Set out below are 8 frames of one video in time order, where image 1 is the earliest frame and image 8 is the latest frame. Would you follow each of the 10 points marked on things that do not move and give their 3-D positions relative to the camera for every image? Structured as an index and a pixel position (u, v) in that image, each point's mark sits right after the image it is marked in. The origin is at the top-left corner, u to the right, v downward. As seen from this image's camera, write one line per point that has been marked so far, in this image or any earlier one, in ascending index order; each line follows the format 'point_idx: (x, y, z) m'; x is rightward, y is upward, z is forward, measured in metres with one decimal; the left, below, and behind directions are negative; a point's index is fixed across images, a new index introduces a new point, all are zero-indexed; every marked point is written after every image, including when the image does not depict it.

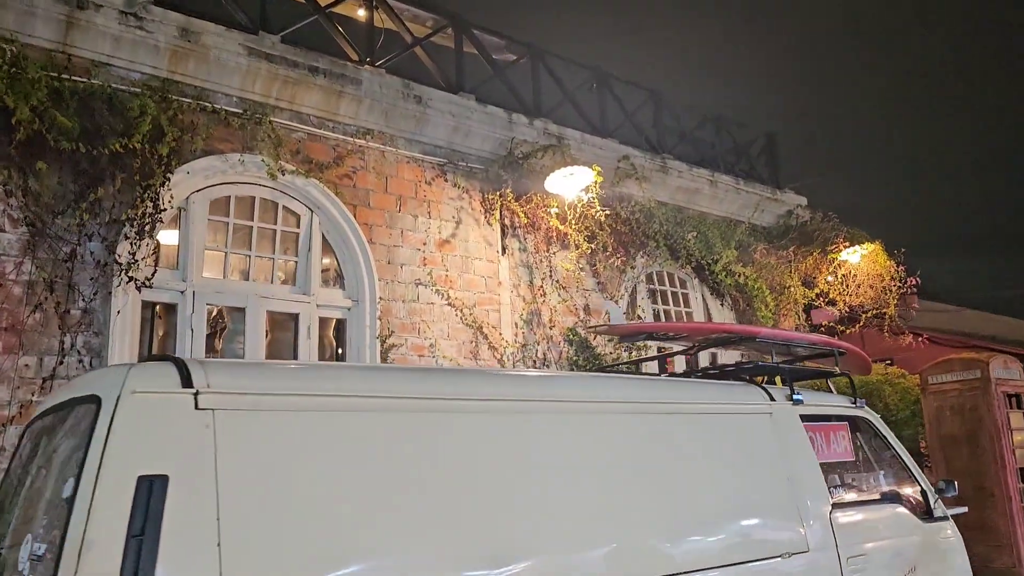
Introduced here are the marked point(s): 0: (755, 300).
0: (+2.8, -0.1, +9.9) m
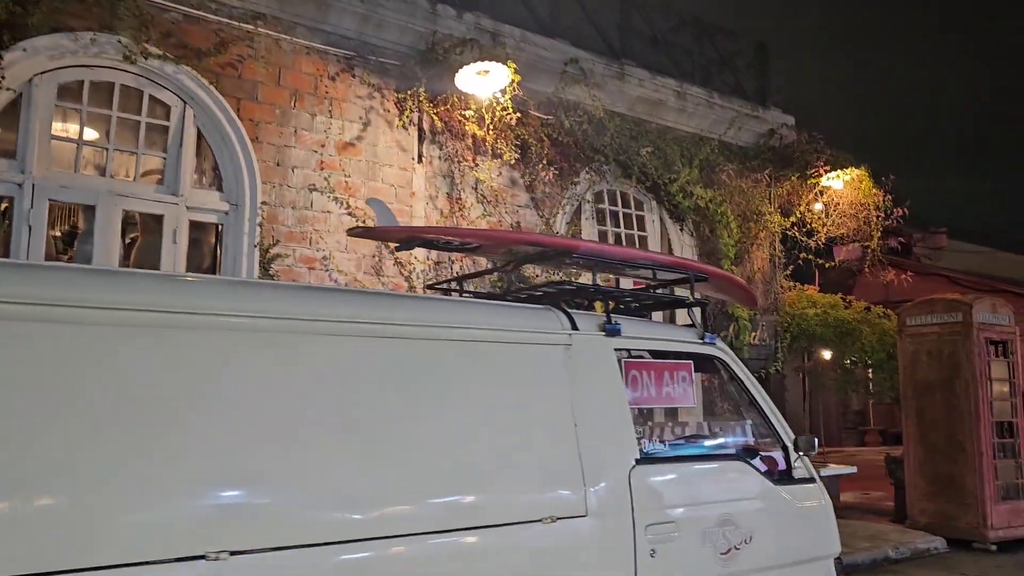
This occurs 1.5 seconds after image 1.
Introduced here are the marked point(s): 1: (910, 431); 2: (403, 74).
0: (+2.2, +0.7, +9.0) m
1: (+4.2, -1.5, +8.8) m
2: (-0.9, +1.8, +7.2) m
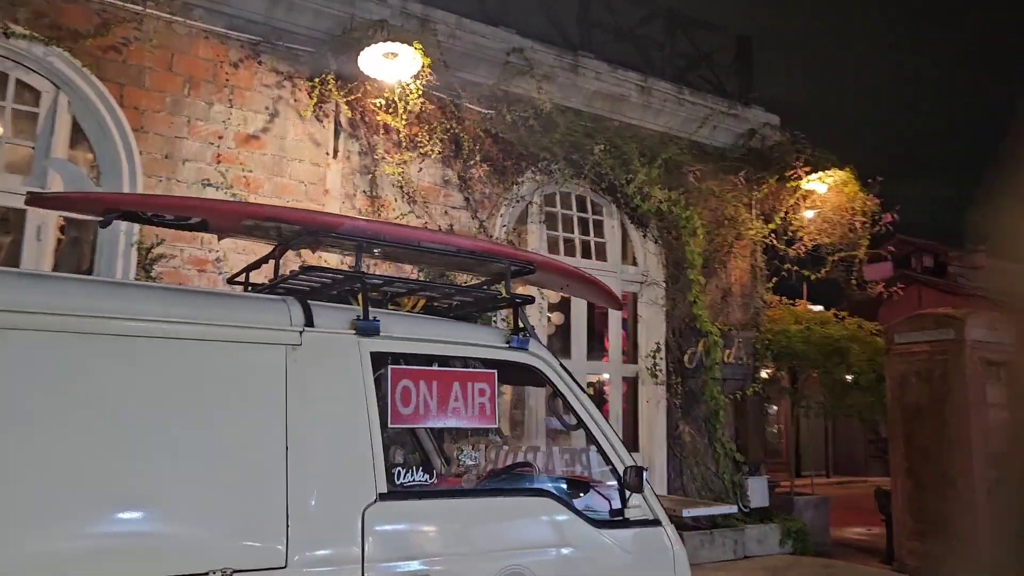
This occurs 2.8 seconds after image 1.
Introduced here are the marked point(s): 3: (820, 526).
0: (+1.7, +0.5, +8.2) m
1: (+3.6, -1.6, +7.8) m
2: (-1.5, +1.8, +6.6) m
3: (+3.4, -2.6, +9.0) m
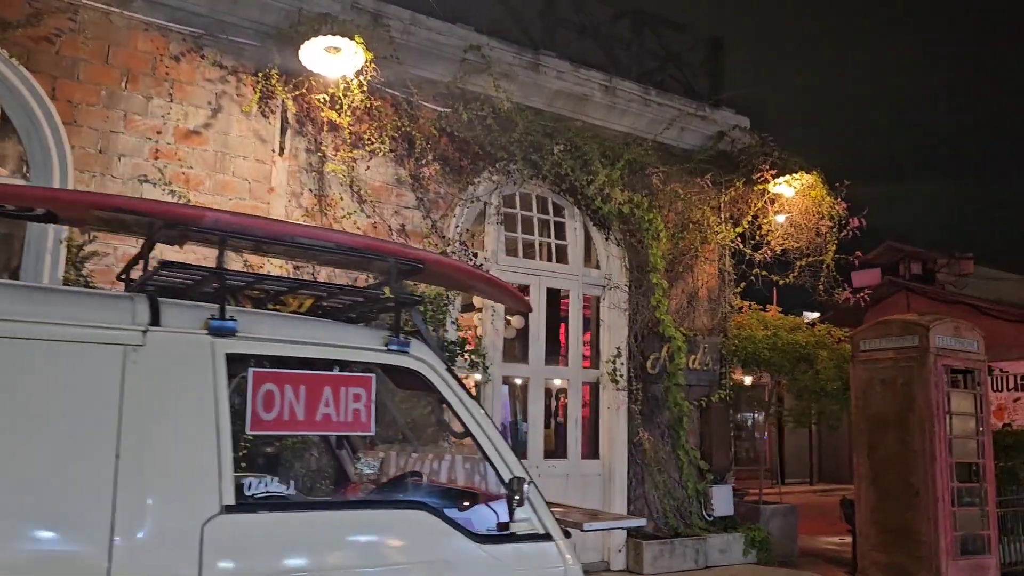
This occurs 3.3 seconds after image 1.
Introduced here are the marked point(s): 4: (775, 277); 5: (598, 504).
0: (+1.3, +0.5, +8.1) m
1: (+3.2, -1.7, +7.7) m
2: (-1.9, +1.8, +6.4) m
3: (+3.0, -2.6, +8.8) m
4: (+2.8, +0.1, +8.9) m
5: (+0.8, -2.1, +7.8) m
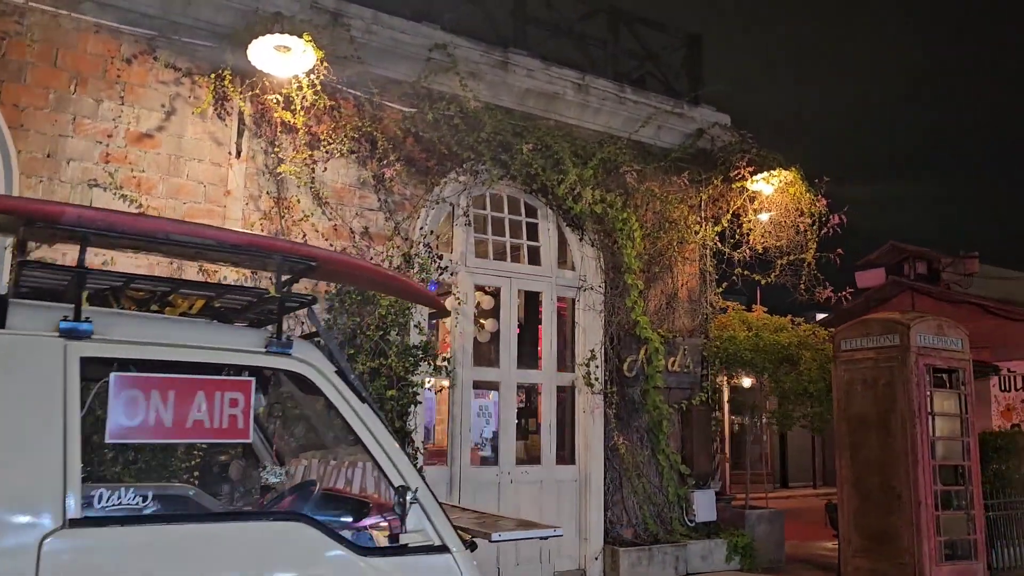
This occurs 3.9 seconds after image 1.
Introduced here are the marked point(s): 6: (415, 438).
0: (+1.0, +0.5, +7.9) m
1: (+3.0, -1.7, +7.5) m
2: (-2.2, +1.8, +6.3) m
3: (+2.7, -2.6, +8.6) m
4: (+2.5, +0.1, +8.7) m
5: (+0.6, -2.1, +7.6) m
6: (-0.8, -1.2, +6.6) m
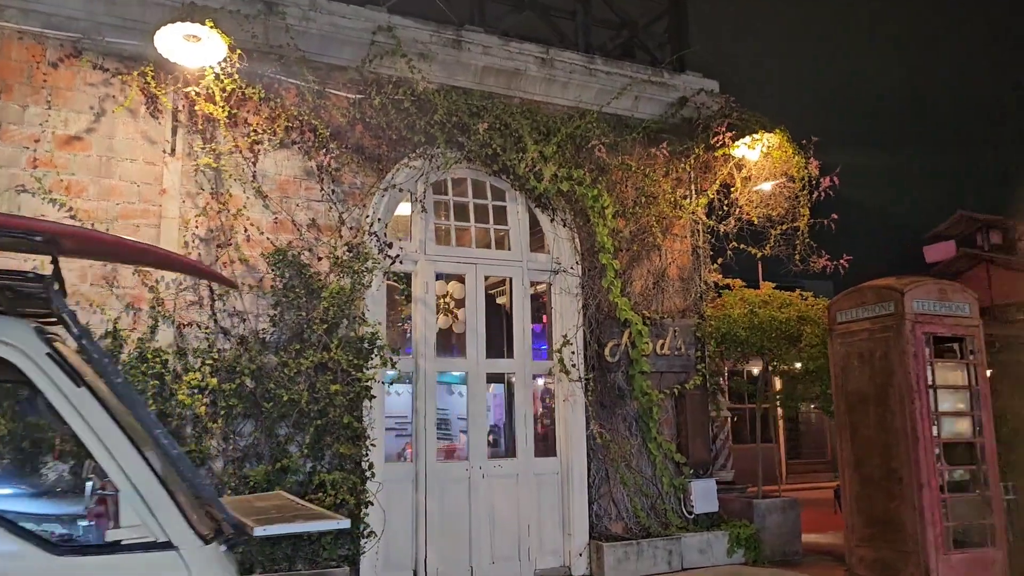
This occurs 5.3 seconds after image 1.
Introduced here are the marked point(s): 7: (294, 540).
0: (+0.7, +0.7, +7.5) m
1: (+2.7, -1.4, +6.9) m
2: (-2.7, +1.7, +6.2) m
3: (+2.7, -2.4, +8.0) m
4: (+2.3, +0.4, +8.1) m
5: (+0.4, -1.9, +7.2) m
6: (-1.1, -1.1, +6.4) m
7: (-1.6, -1.8, +6.1) m
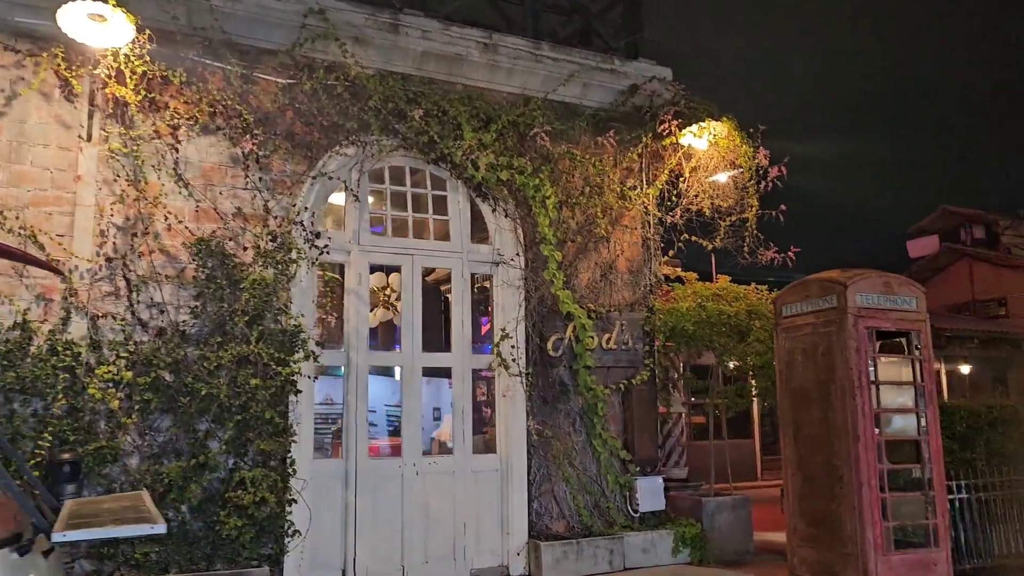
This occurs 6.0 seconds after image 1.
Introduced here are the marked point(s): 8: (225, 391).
0: (+0.2, +0.7, +7.3) m
1: (+2.2, -1.3, +6.7) m
2: (-3.2, +1.8, +6.0) m
3: (+2.1, -2.3, +7.8) m
4: (+1.8, +0.5, +7.9) m
5: (-0.1, -1.9, +7.0) m
6: (-1.6, -1.1, +6.2) m
7: (-2.1, -1.8, +5.9) m
8: (-2.0, -0.7, +5.9) m
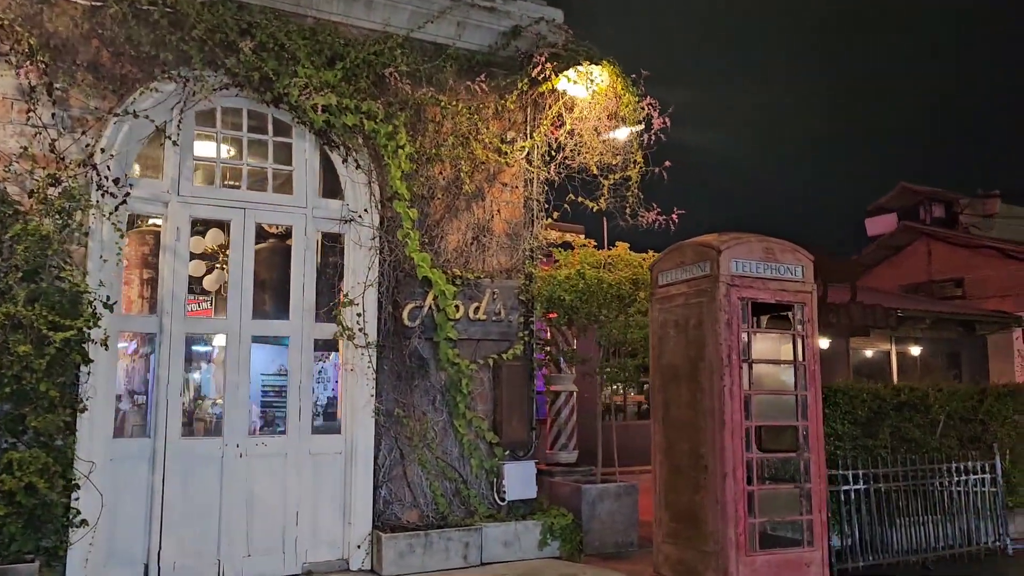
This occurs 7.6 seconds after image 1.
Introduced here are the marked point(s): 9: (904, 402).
0: (-0.9, +1.0, +6.5) m
1: (+1.0, -1.1, +5.9) m
2: (-4.3, +2.1, +5.1) m
3: (+0.9, -2.0, +7.1) m
4: (+0.6, +0.7, +7.2) m
5: (-1.3, -1.6, +6.3) m
6: (-2.8, -0.8, +5.4) m
7: (-3.3, -1.5, +5.1) m
8: (-3.2, -0.4, +5.1) m
9: (+3.5, -1.0, +7.4) m
